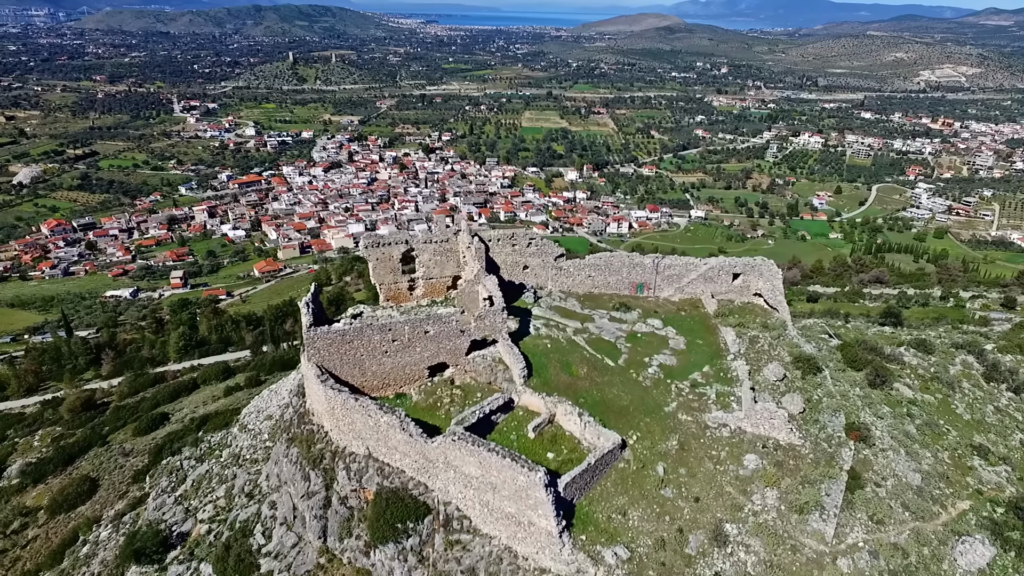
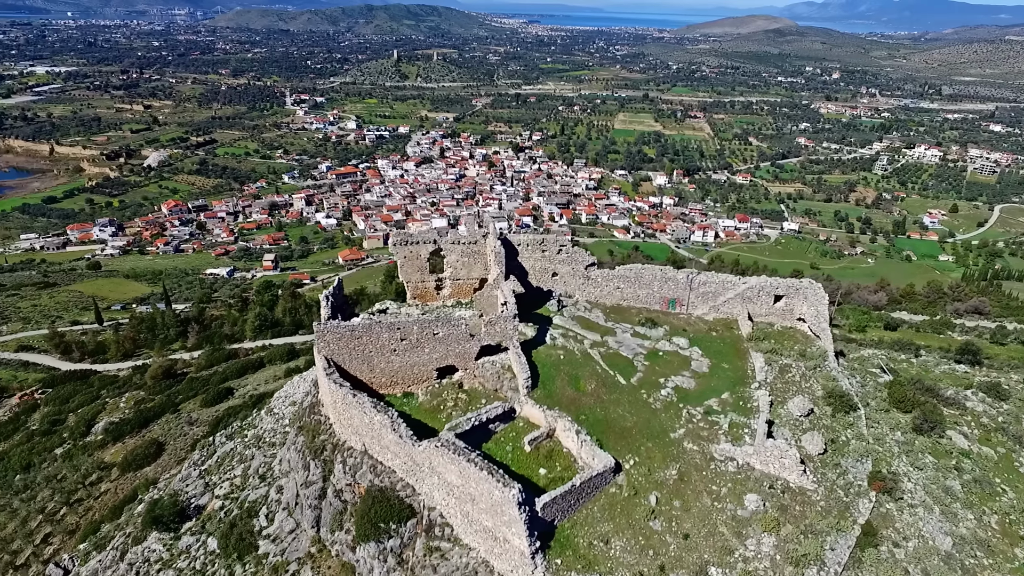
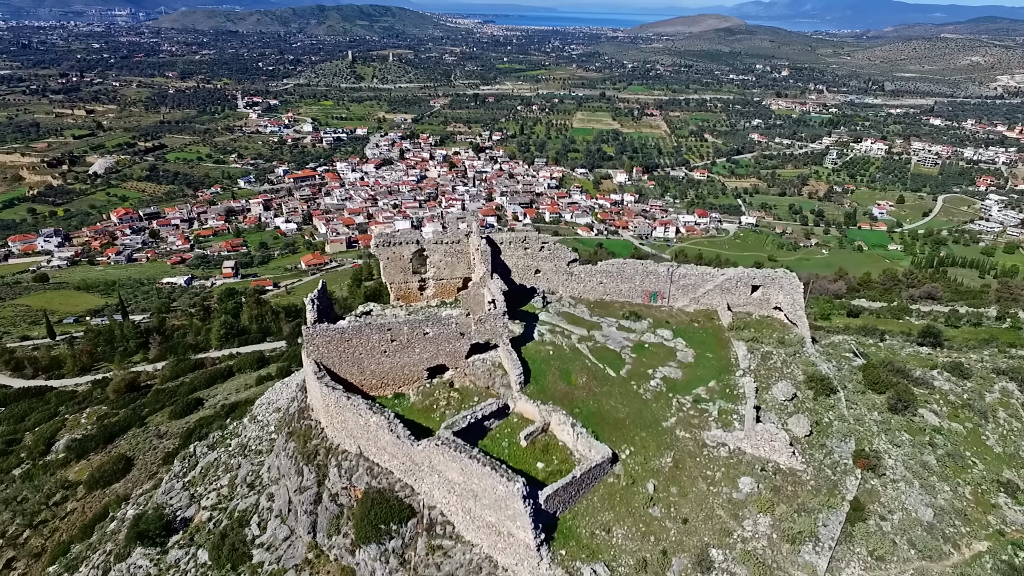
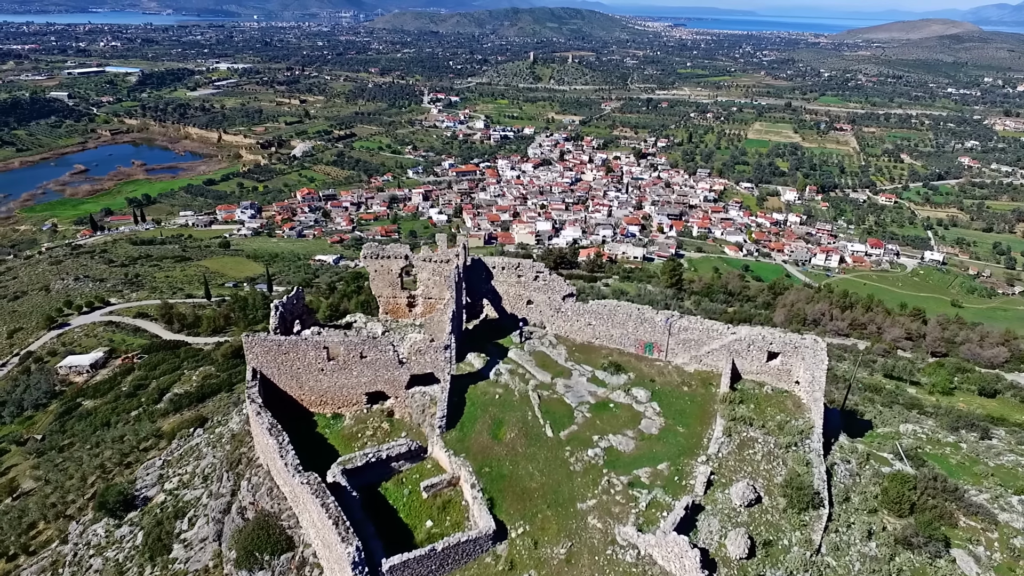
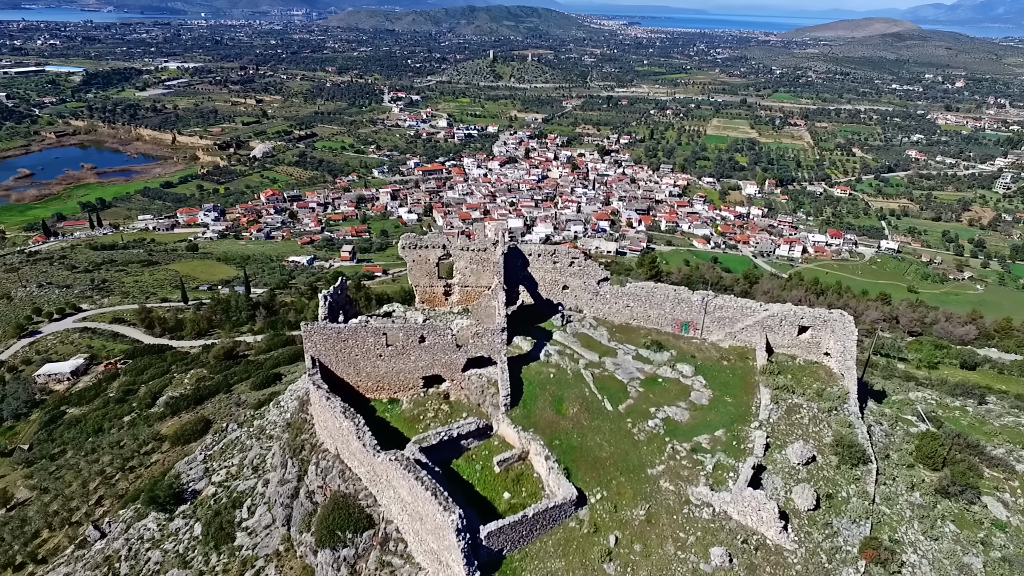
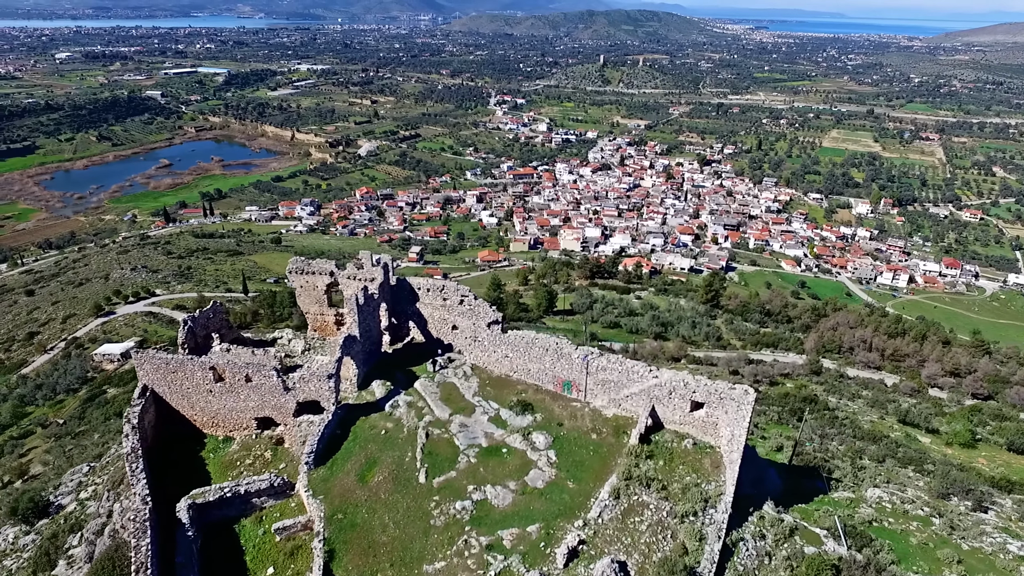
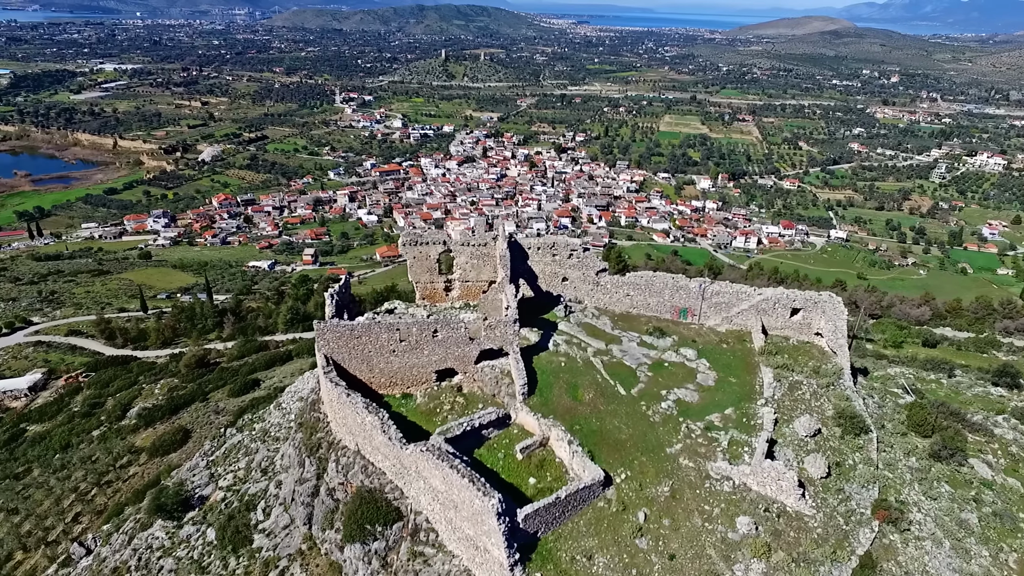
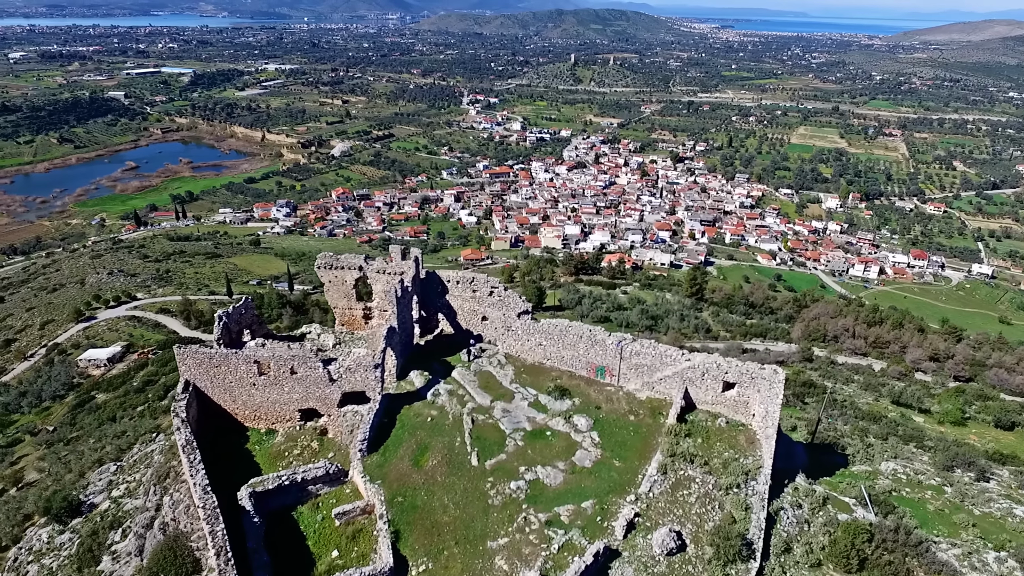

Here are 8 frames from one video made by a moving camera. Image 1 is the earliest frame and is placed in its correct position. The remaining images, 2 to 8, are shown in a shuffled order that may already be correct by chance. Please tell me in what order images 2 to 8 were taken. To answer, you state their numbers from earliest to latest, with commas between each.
3, 2, 7, 5, 4, 8, 6
